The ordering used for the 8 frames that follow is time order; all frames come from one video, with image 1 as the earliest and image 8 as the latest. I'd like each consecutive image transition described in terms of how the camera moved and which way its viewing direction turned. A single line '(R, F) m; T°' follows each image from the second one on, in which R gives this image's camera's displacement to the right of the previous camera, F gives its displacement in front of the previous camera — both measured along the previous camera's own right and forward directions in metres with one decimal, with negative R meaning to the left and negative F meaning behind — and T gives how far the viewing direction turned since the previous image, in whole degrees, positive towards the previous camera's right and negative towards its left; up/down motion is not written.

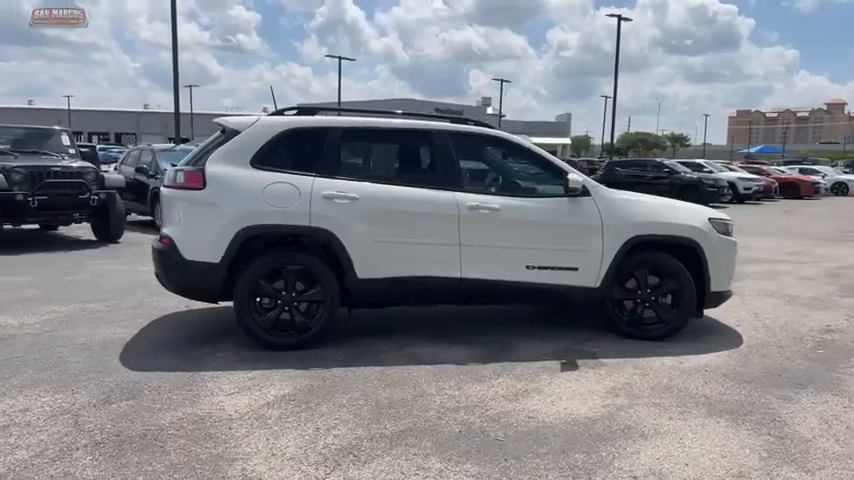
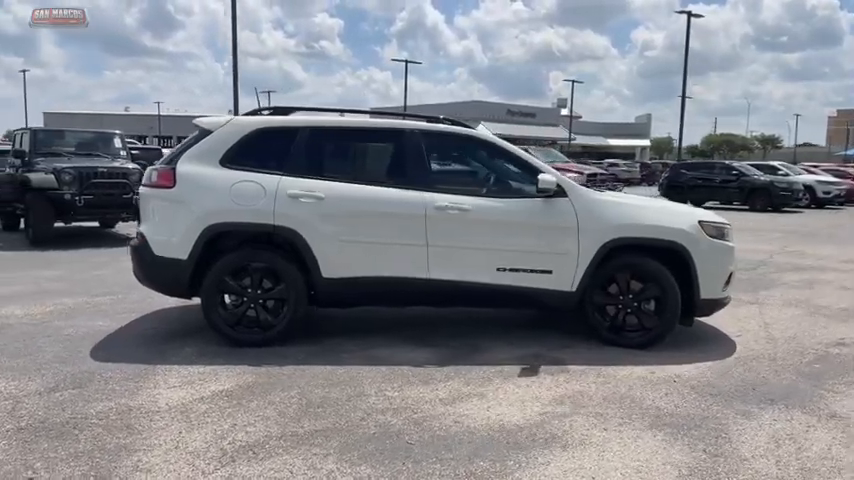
(+0.9, +0.1) m; -6°
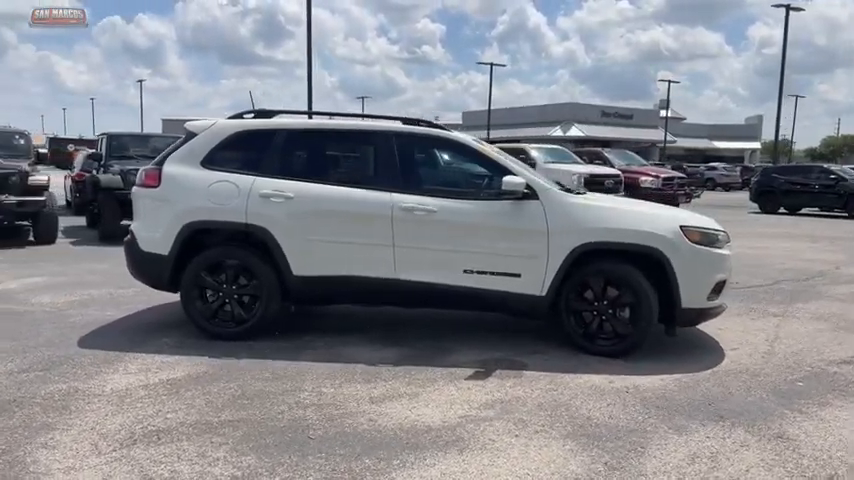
(+1.1, +0.1) m; -8°
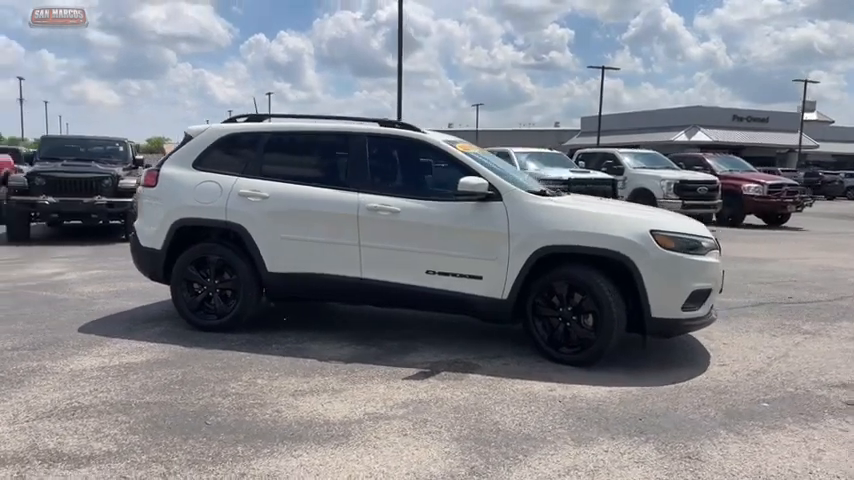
(+1.4, +0.1) m; -10°
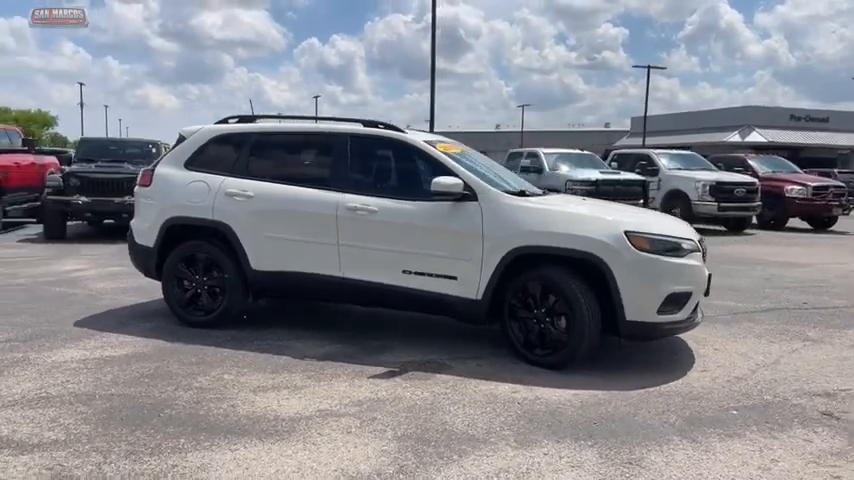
(+0.6, 0.0) m; -4°
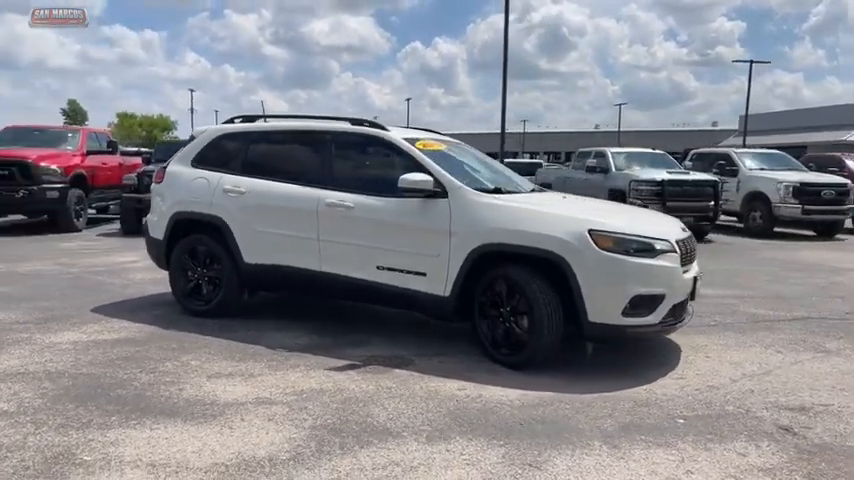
(+1.1, 0.0) m; -8°
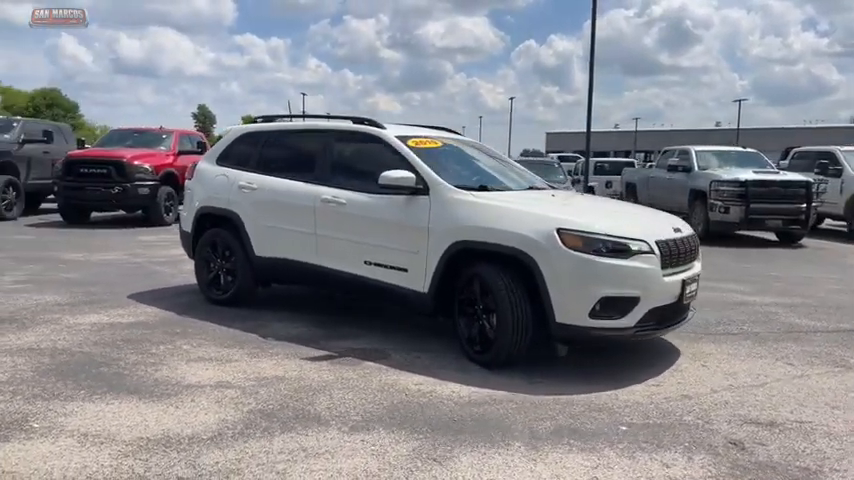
(+1.1, 0.0) m; -9°
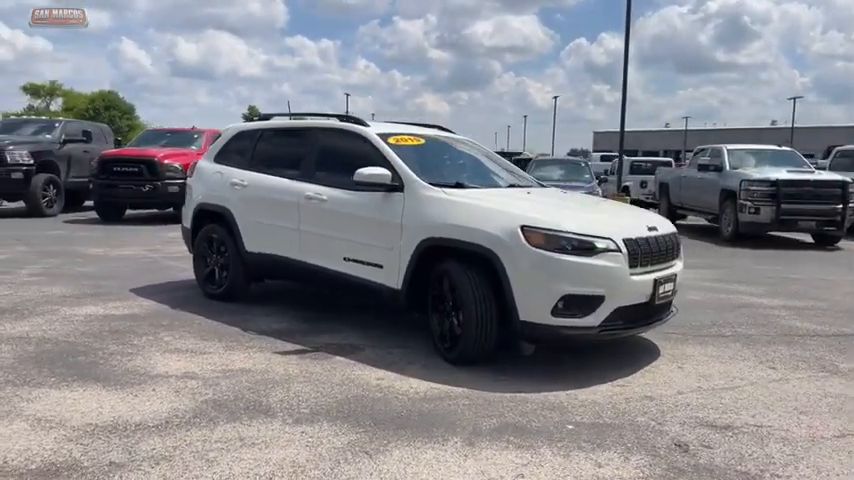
(+0.6, 0.0) m; -4°
